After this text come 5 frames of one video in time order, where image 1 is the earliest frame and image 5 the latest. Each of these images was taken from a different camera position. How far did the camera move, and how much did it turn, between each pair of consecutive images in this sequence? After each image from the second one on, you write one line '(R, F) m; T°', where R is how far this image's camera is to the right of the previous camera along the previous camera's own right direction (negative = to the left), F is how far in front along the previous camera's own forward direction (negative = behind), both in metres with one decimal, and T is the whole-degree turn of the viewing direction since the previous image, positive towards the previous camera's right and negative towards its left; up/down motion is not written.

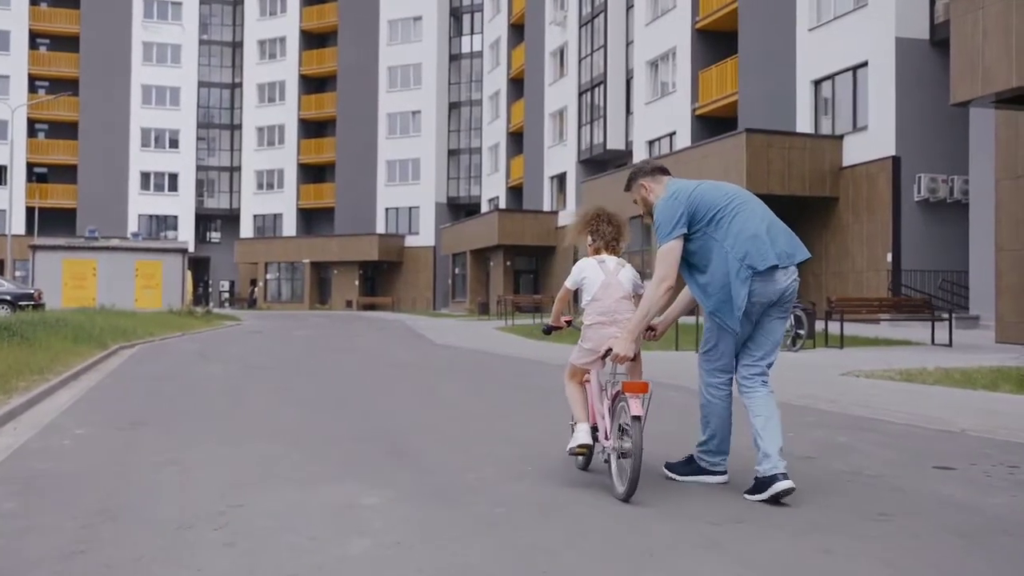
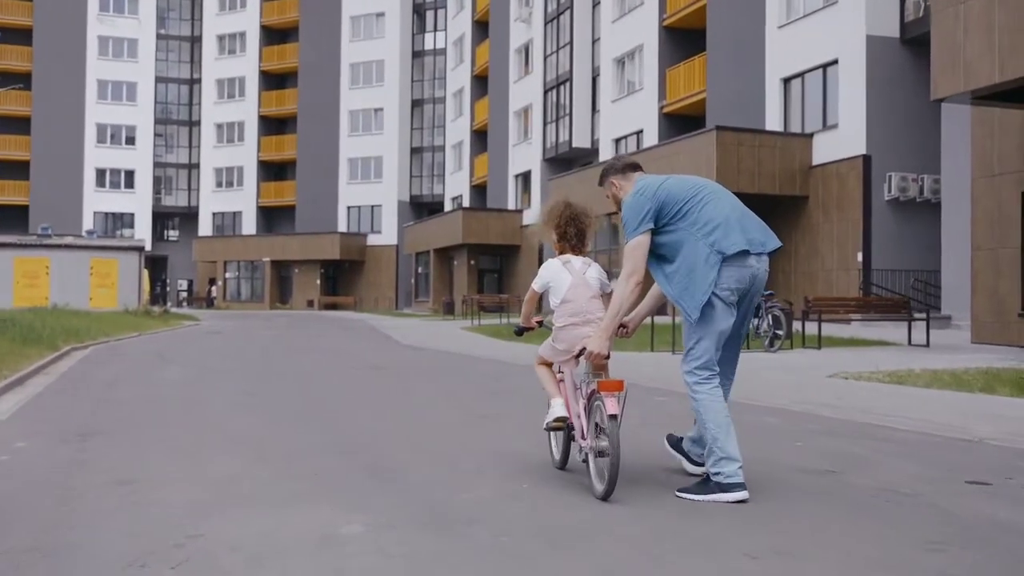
(-0.2, +0.6) m; +2°
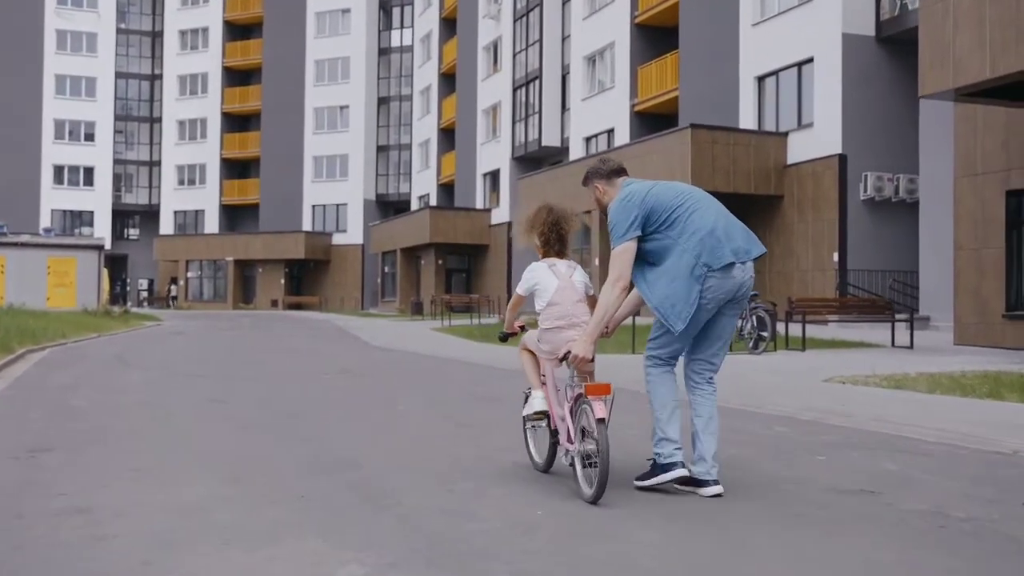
(-0.2, +0.6) m; +2°
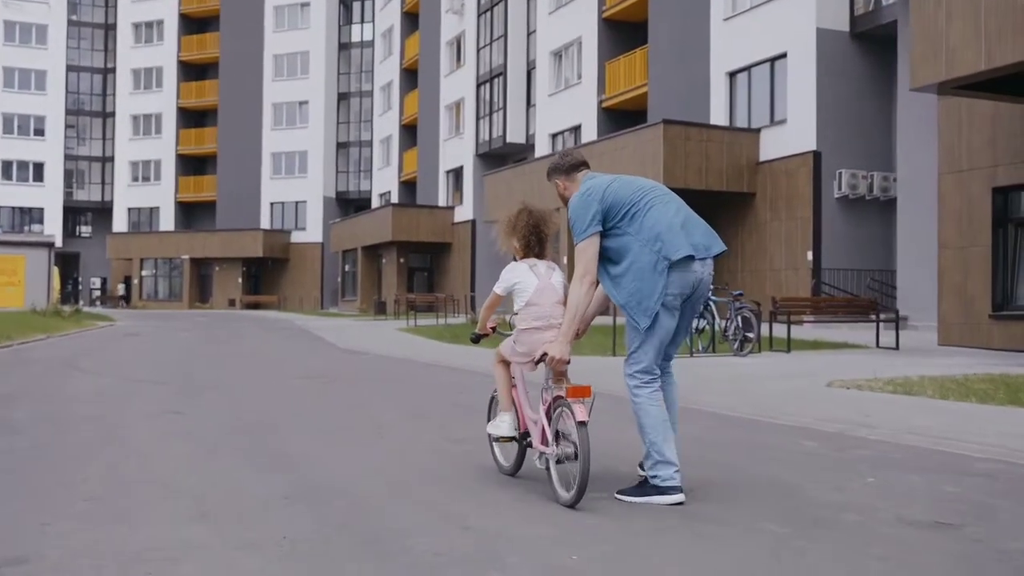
(-0.3, +0.8) m; +2°
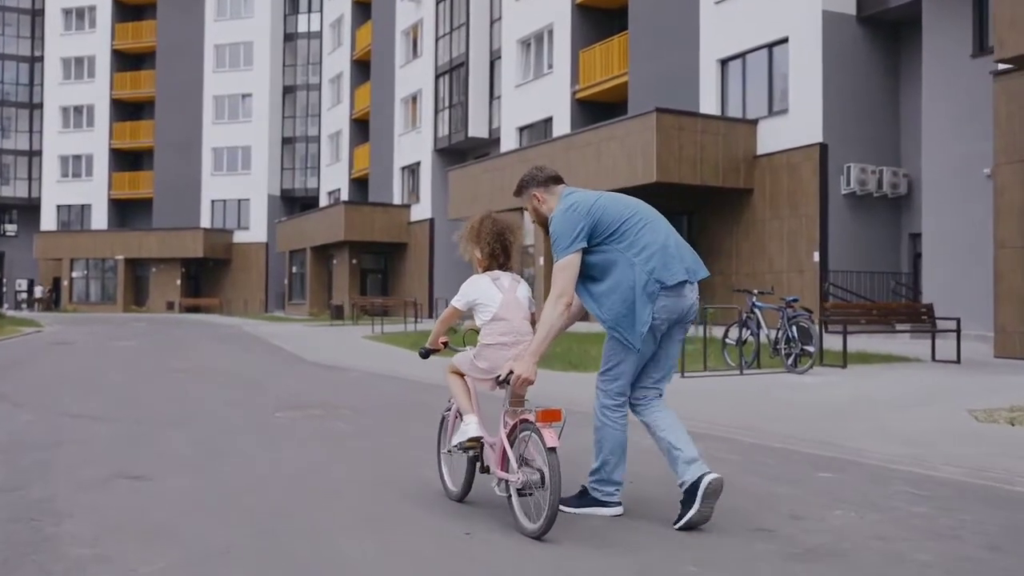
(-1.0, +2.7) m; +3°
